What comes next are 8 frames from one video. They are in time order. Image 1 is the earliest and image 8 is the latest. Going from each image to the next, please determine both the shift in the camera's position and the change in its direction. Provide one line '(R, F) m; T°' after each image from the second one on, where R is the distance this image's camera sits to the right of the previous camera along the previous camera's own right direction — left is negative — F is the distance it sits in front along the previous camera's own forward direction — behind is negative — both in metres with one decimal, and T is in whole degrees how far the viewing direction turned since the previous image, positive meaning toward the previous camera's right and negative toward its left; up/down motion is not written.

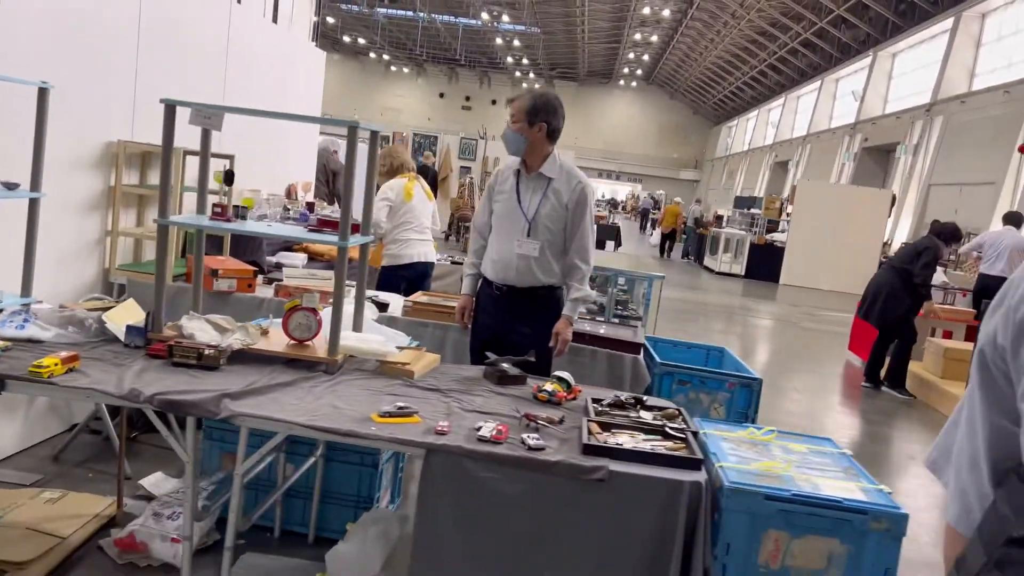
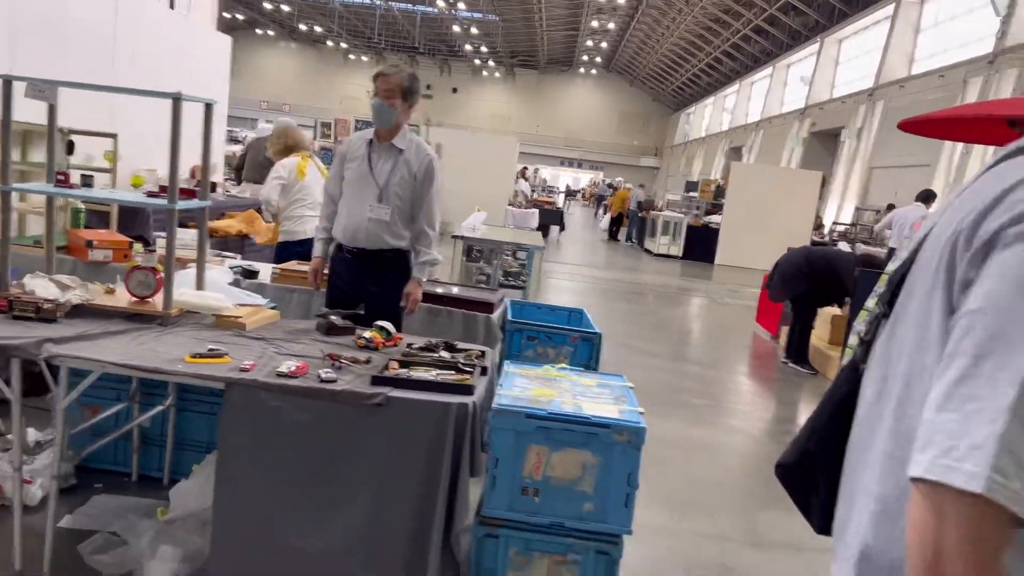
(+0.4, -0.2) m; +2°
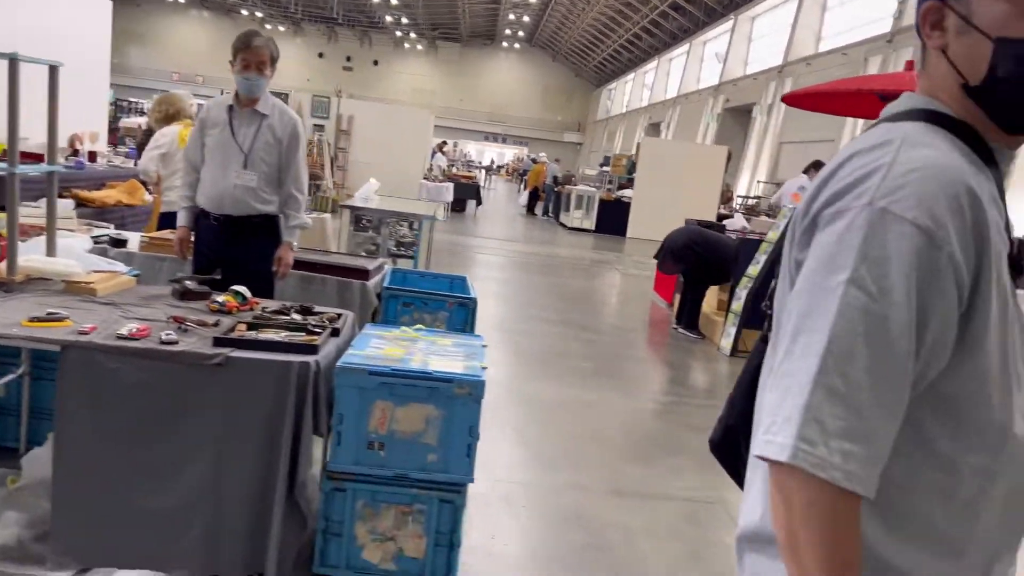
(+0.2, -0.1) m; +5°
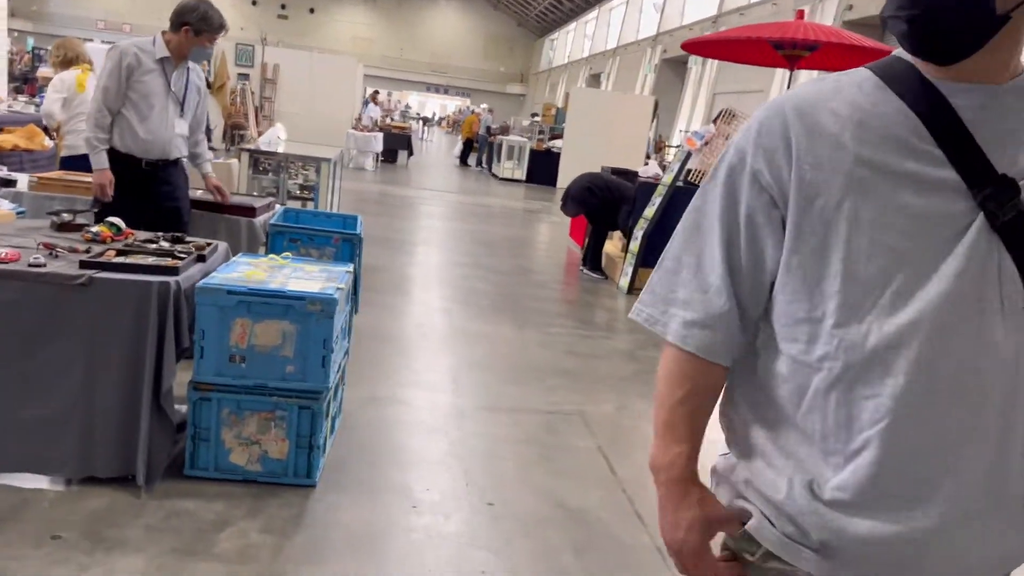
(+0.2, -0.2) m; +4°
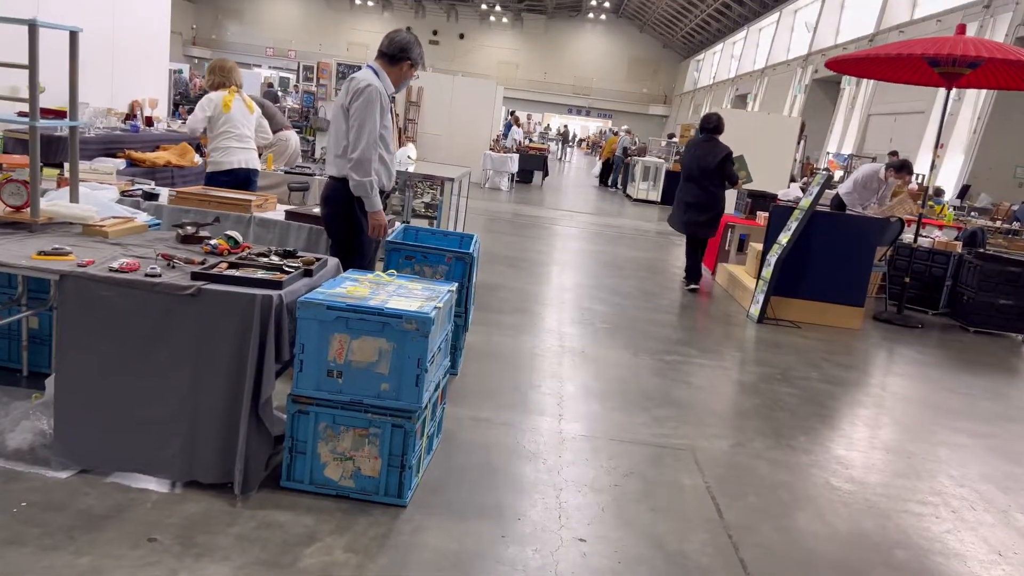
(+0.1, +0.1) m; -10°
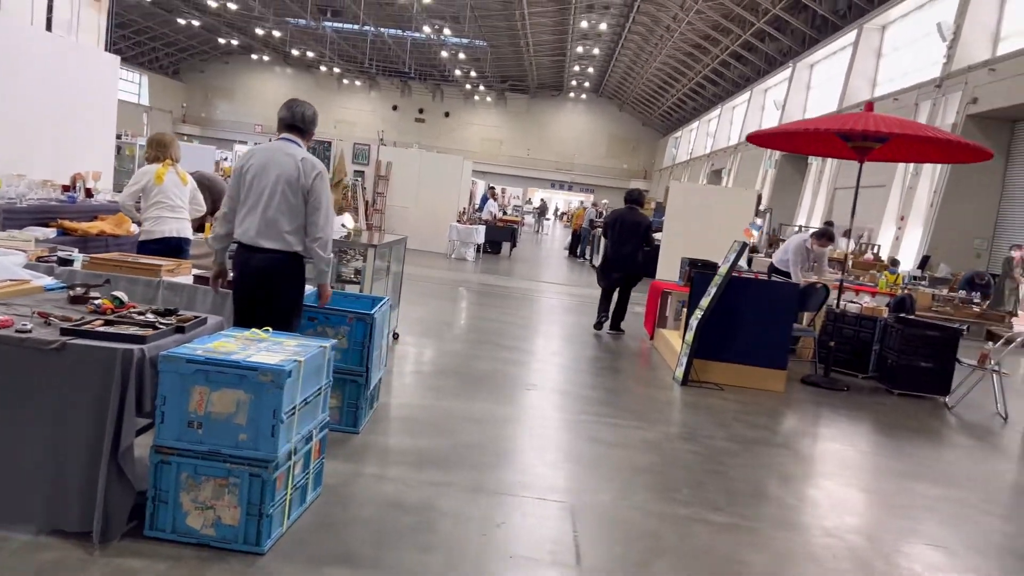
(+0.4, -0.1) m; +1°
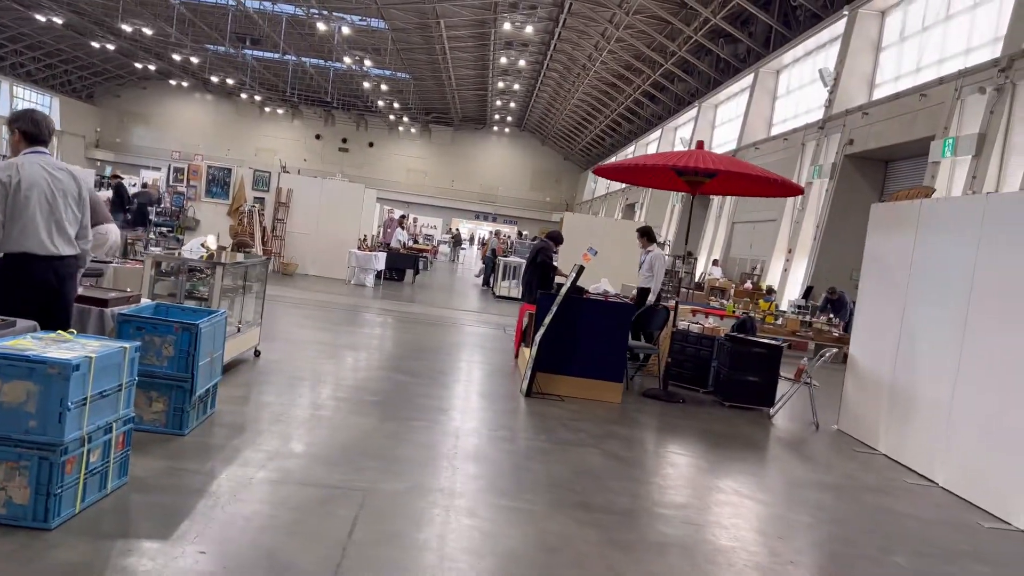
(+0.5, -0.4) m; +5°
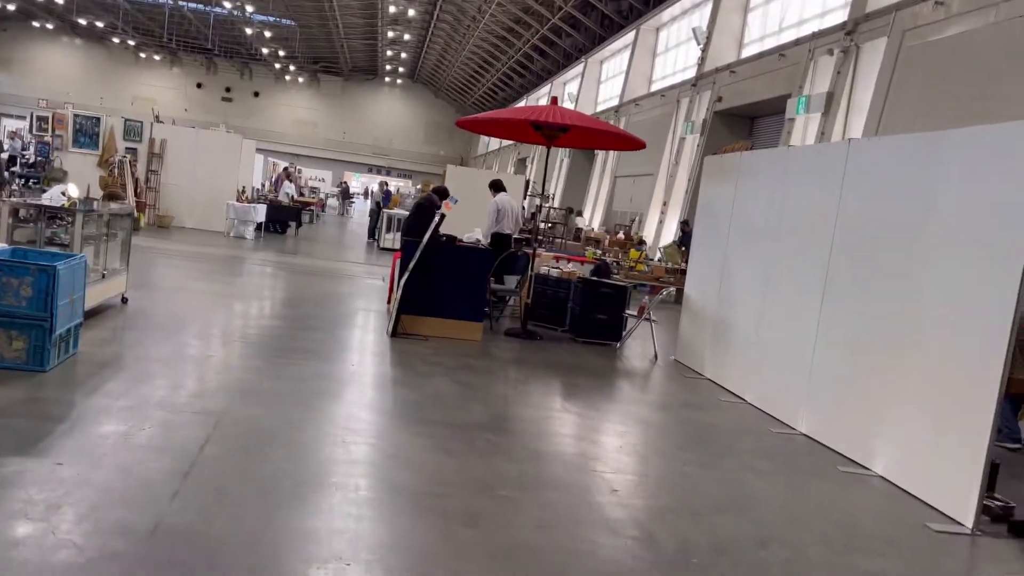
(+0.2, -0.4) m; +7°
